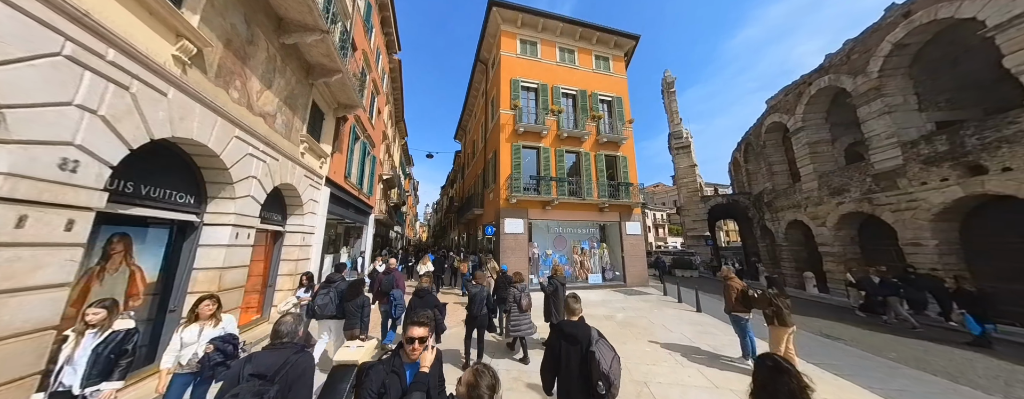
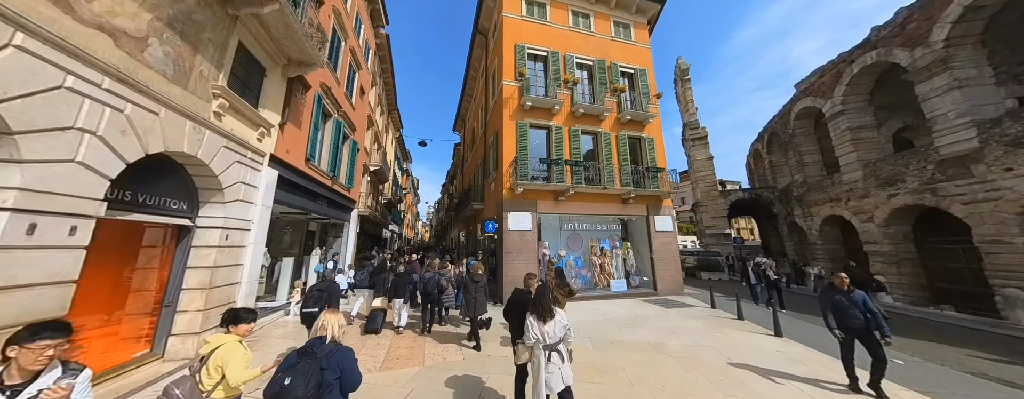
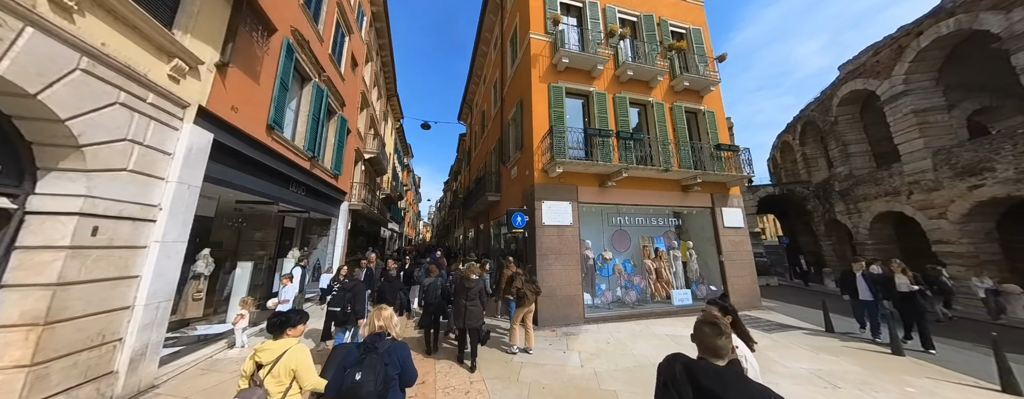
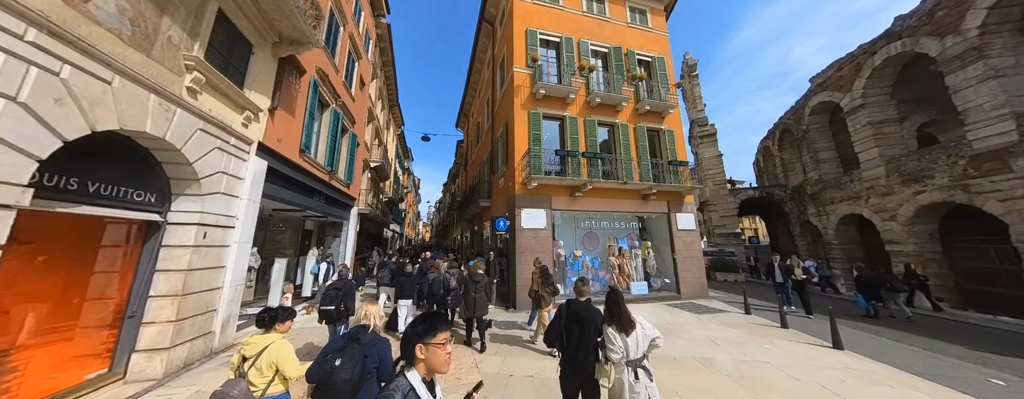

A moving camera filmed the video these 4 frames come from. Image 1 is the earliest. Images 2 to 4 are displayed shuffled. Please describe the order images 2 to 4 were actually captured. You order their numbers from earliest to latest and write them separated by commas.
2, 4, 3
